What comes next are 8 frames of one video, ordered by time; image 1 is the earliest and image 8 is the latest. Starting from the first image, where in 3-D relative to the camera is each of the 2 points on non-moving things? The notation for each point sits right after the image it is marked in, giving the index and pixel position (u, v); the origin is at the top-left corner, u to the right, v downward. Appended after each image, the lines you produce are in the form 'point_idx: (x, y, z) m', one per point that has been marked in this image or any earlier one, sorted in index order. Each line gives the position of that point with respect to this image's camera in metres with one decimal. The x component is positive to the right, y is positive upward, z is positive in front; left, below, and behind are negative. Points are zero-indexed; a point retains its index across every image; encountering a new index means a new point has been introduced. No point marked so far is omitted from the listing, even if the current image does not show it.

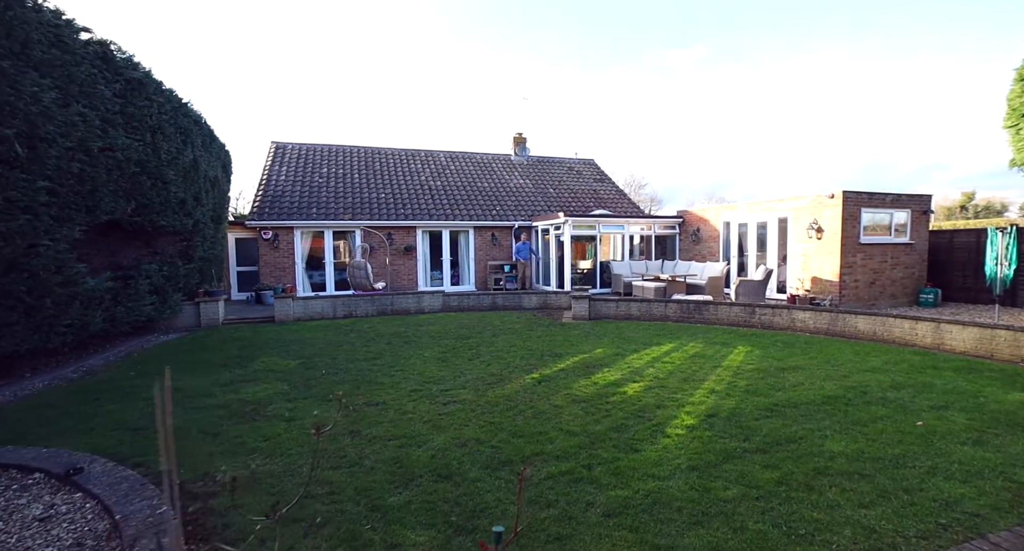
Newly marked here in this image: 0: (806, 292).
0: (+6.8, -0.4, +12.1) m
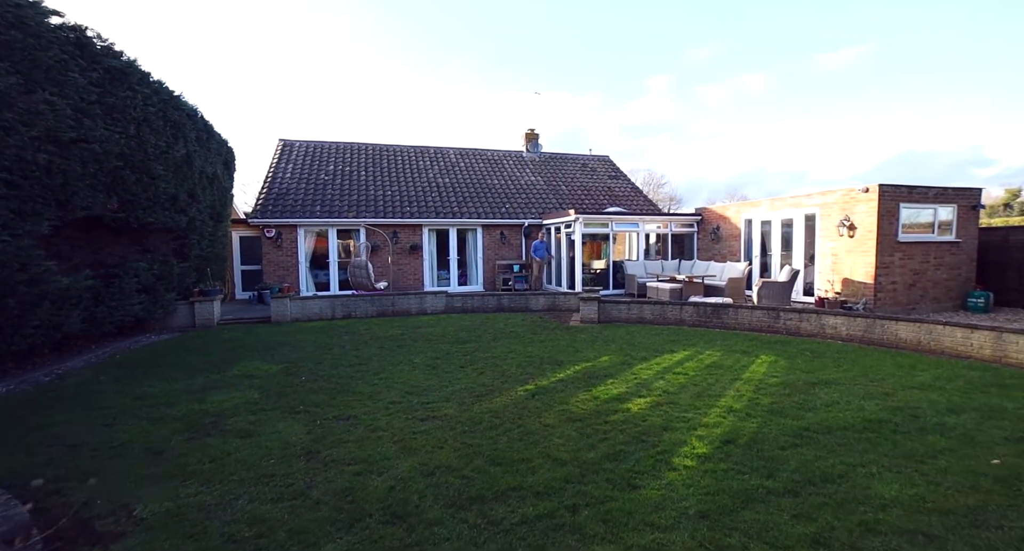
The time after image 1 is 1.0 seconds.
0: (+6.9, -0.4, +11.2) m
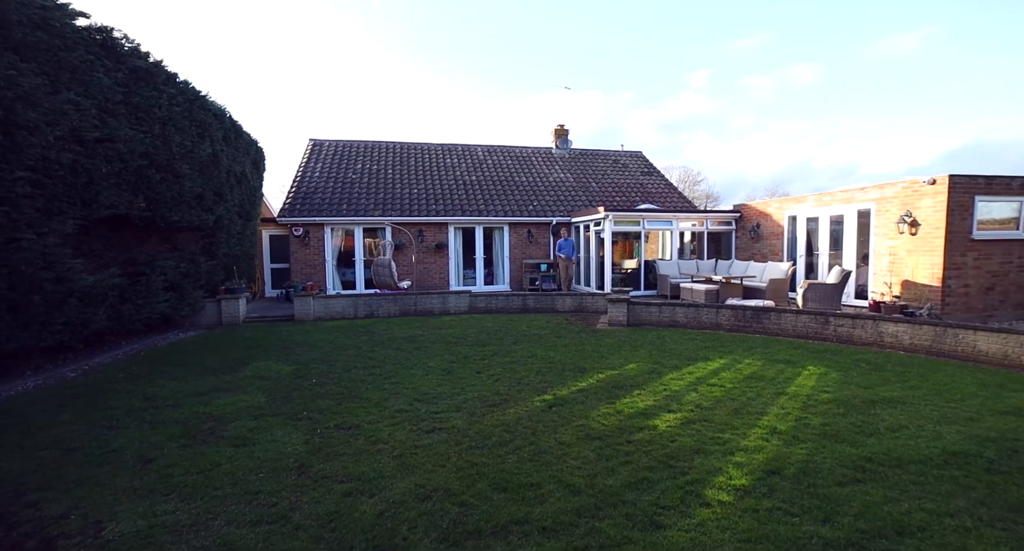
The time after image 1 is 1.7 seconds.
0: (+7.4, -0.4, +10.4) m
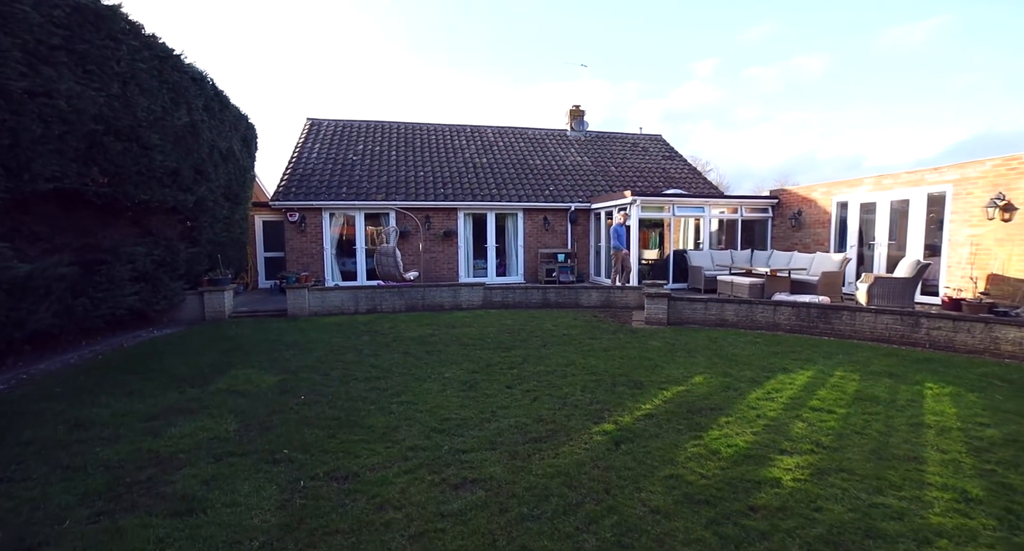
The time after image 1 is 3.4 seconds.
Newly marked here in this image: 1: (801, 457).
0: (+7.7, -0.3, +9.1) m
1: (+1.8, -1.1, +3.3) m
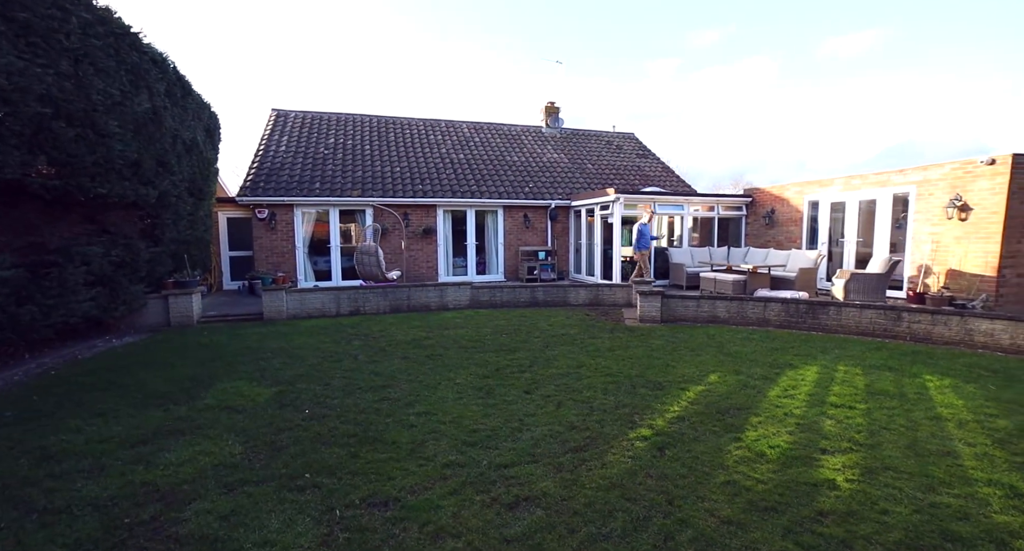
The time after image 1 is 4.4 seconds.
0: (+7.6, -0.2, +9.6) m
1: (+2.1, -1.1, +3.4) m
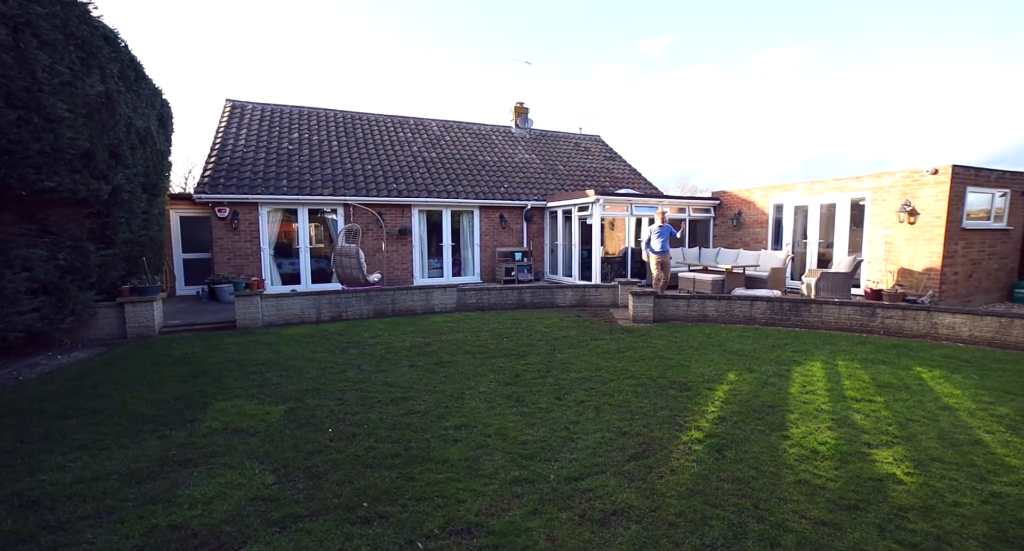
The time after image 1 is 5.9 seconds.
0: (+7.3, -0.2, +10.2) m
1: (+2.5, -1.1, +3.5) m
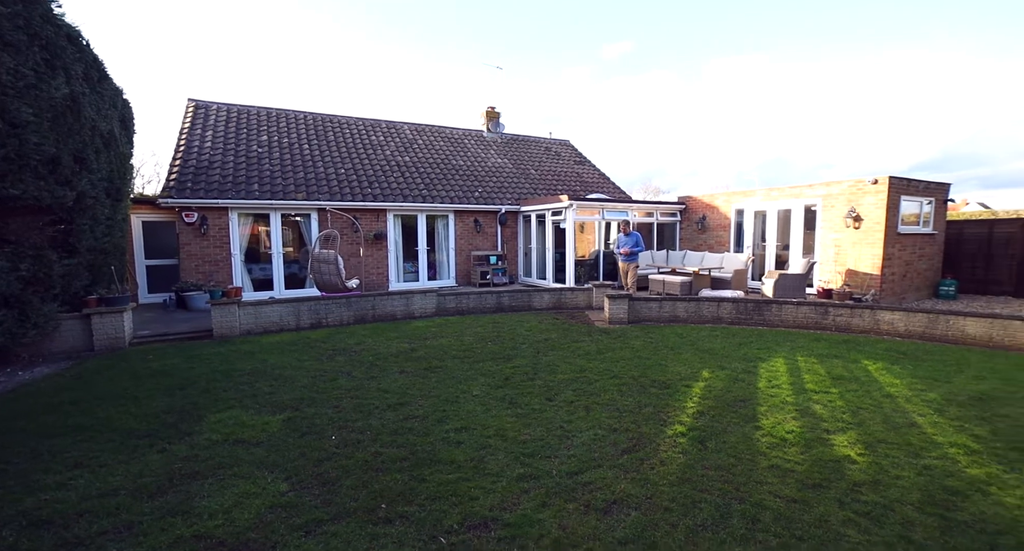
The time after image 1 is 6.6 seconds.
0: (+6.9, -0.1, +11.0) m
1: (+2.5, -1.2, +4.0) m
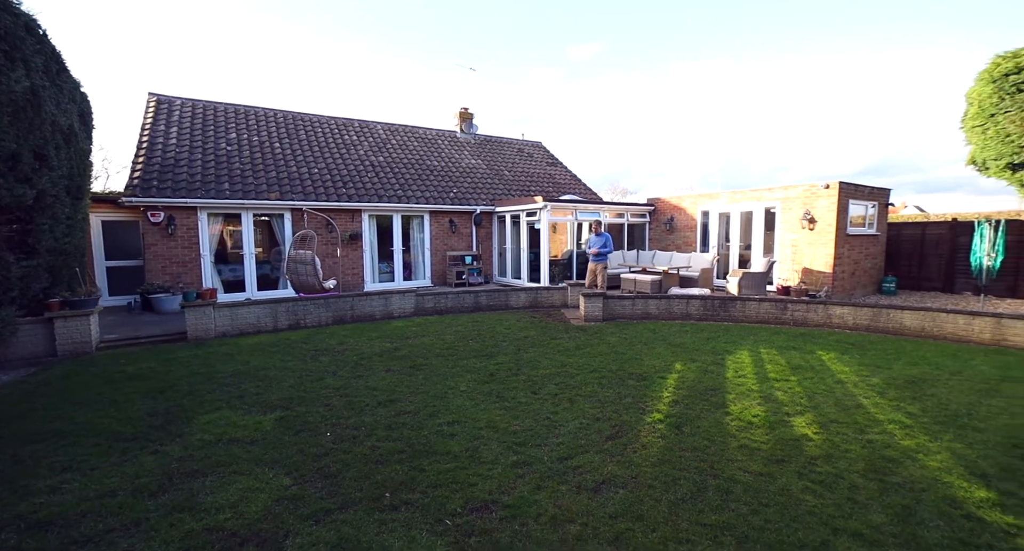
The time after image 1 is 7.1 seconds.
0: (+6.4, -0.1, +11.7) m
1: (+2.4, -1.2, +4.4) m
